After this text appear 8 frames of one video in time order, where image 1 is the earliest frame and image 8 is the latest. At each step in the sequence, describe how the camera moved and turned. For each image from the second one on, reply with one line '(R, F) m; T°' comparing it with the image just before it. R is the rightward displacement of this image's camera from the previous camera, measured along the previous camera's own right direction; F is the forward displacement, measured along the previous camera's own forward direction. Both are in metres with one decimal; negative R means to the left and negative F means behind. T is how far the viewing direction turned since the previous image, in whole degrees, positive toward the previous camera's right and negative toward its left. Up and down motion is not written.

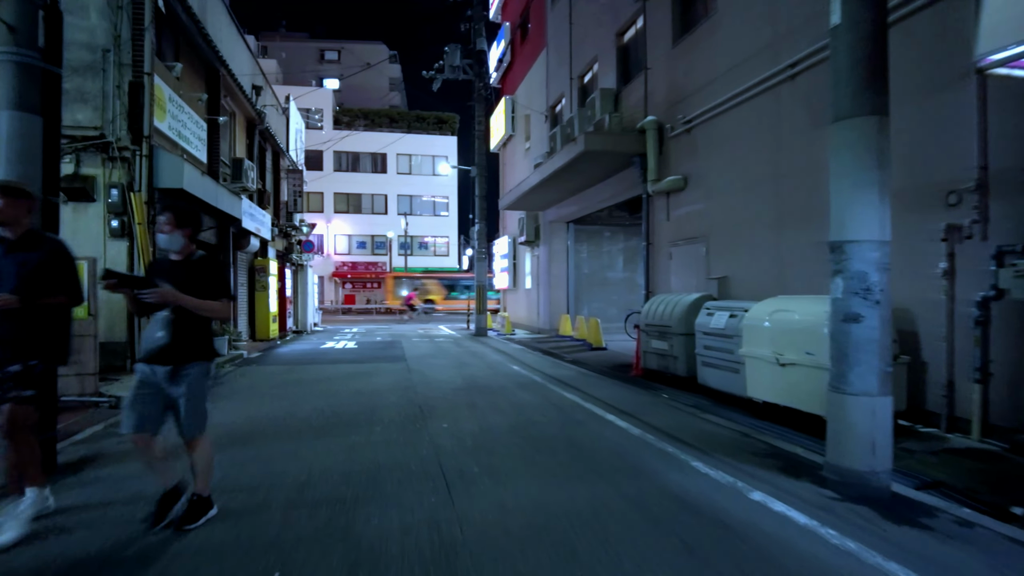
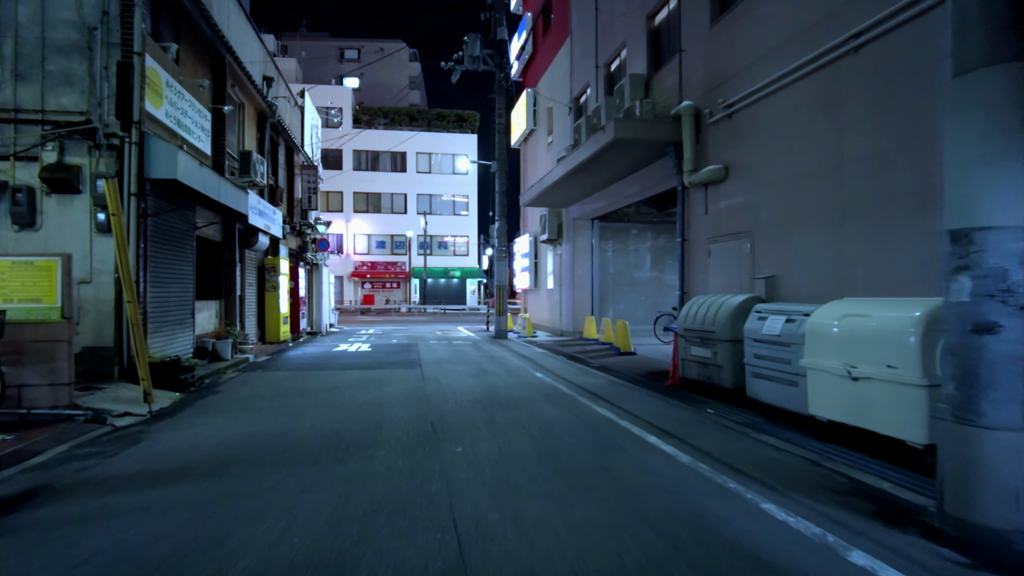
(-0.1, +1.0) m; -2°
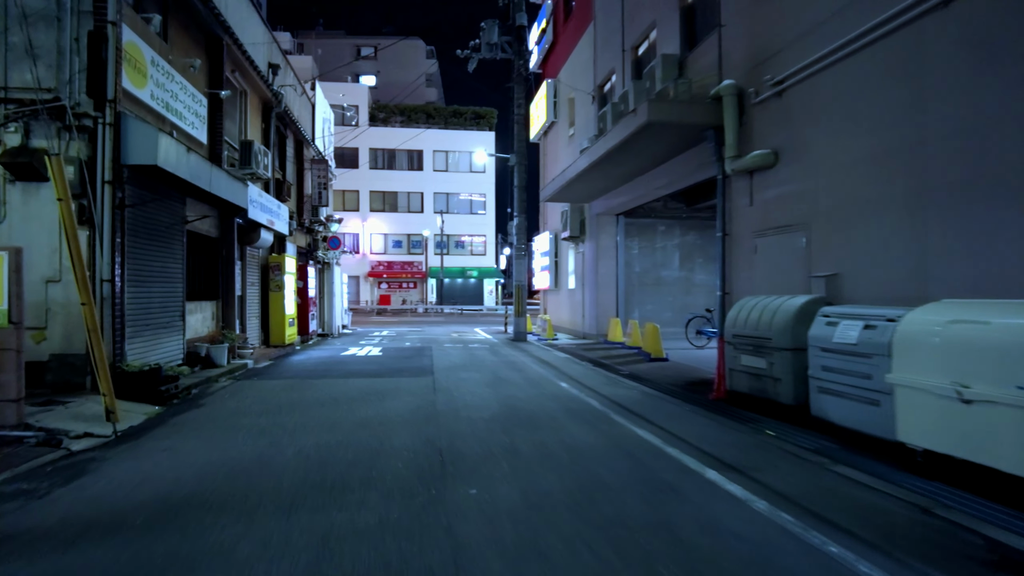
(-0.1, +1.2) m; -2°
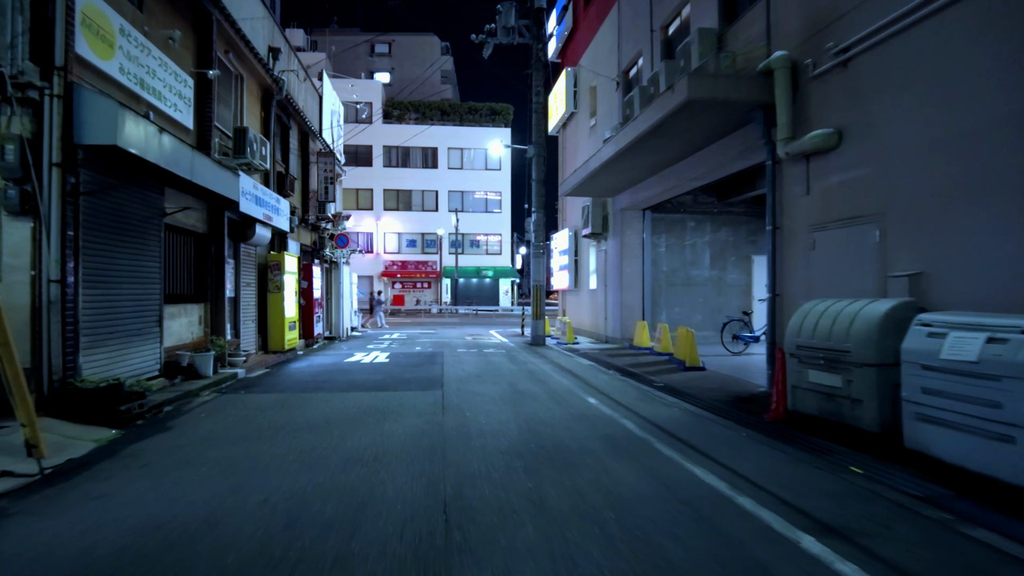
(-0.1, +1.3) m; -1°
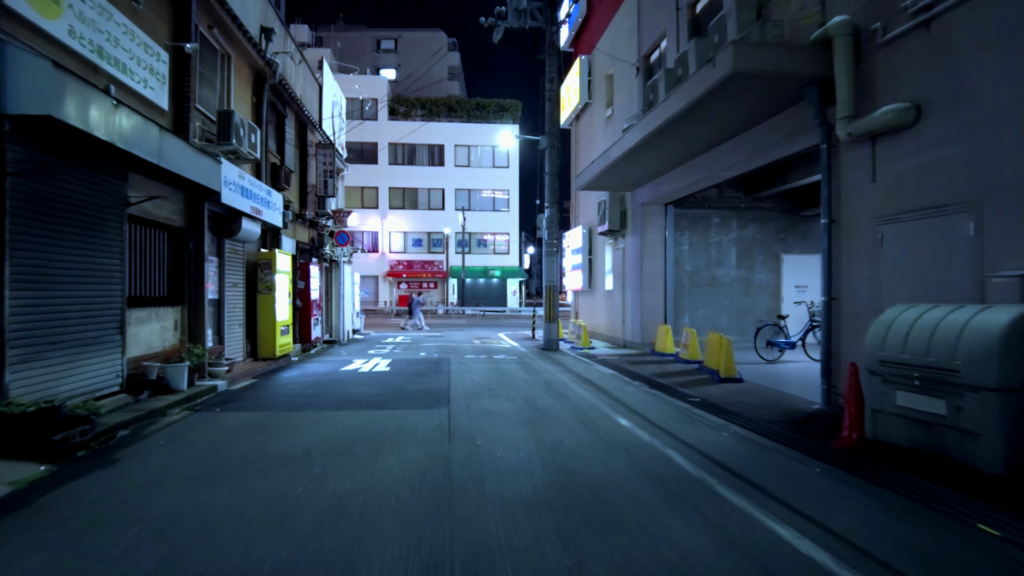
(-0.1, +1.3) m; -1°
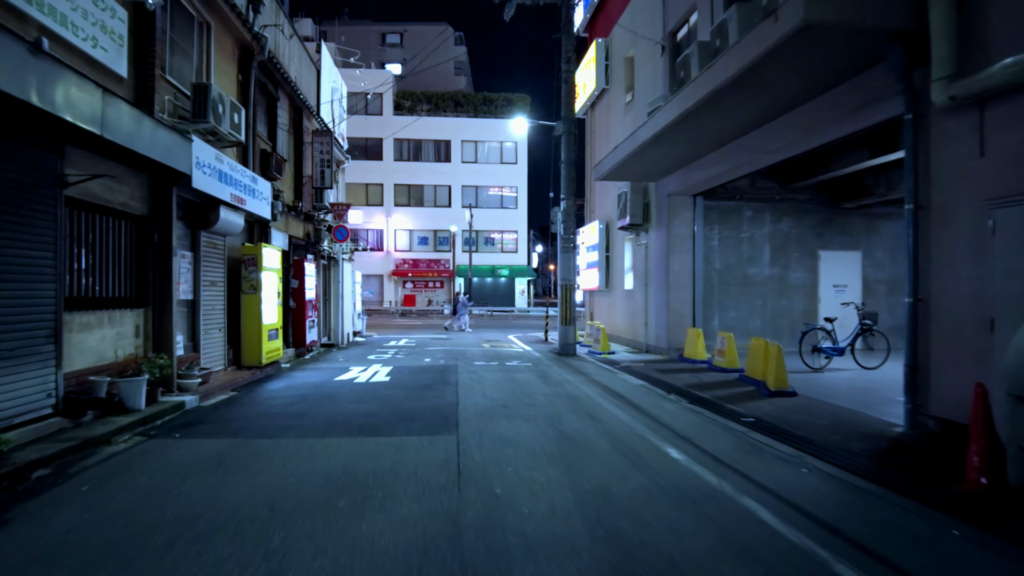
(-0.2, +1.5) m; -1°
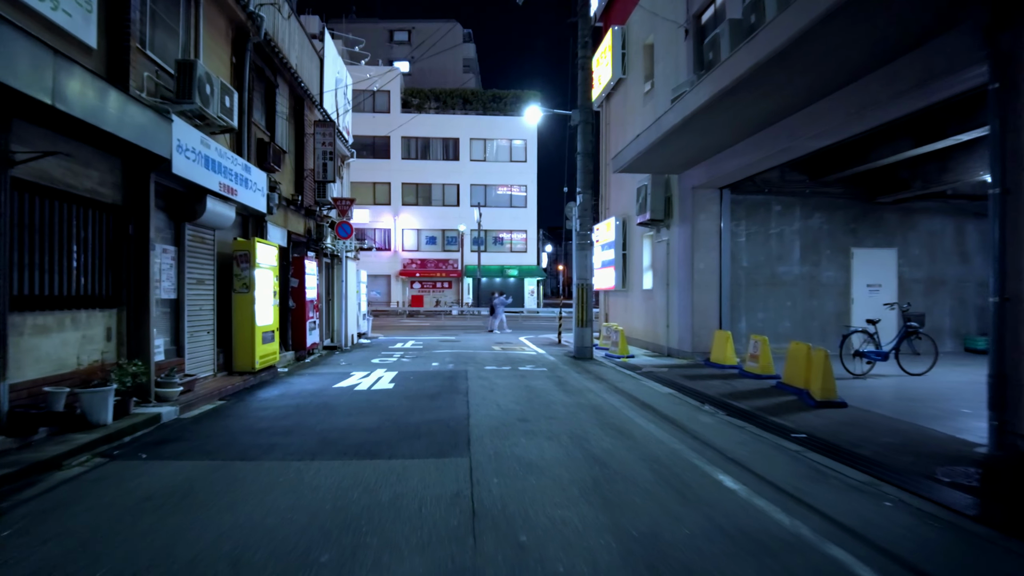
(-0.1, +1.0) m; -1°
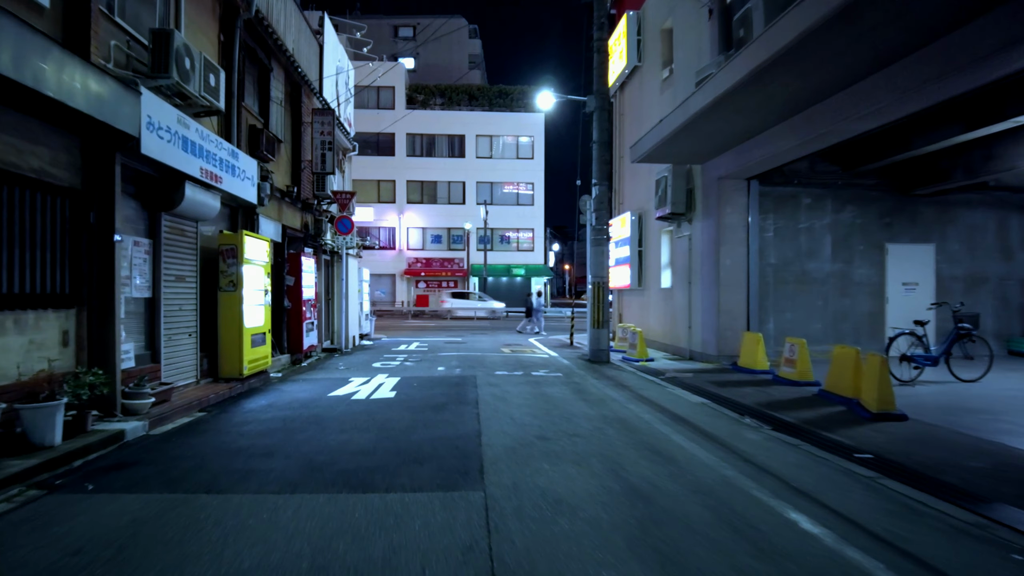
(-0.1, +1.0) m; 0°
